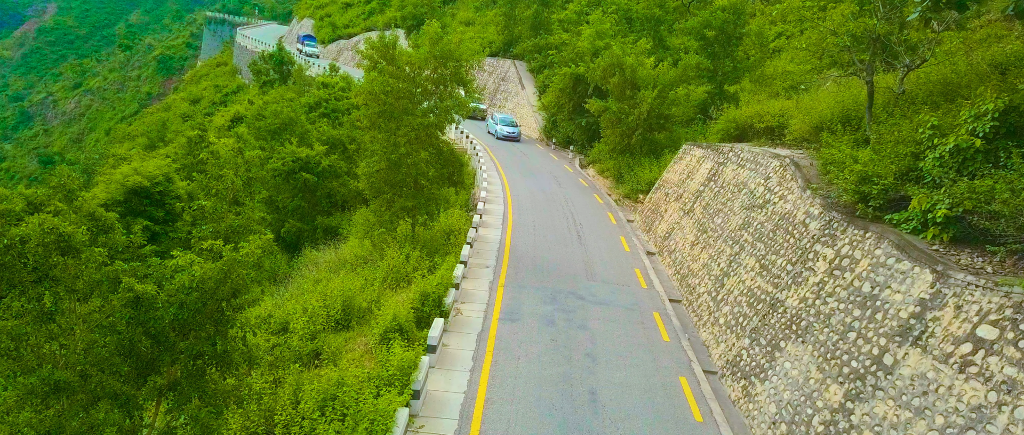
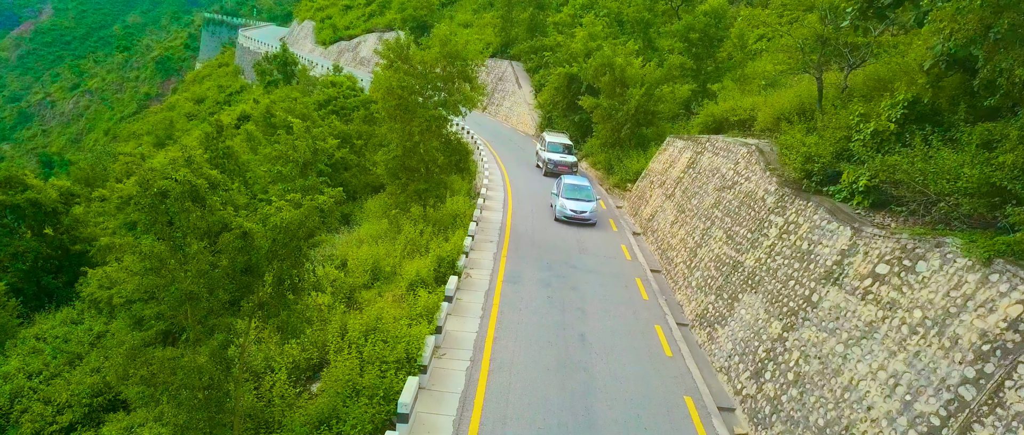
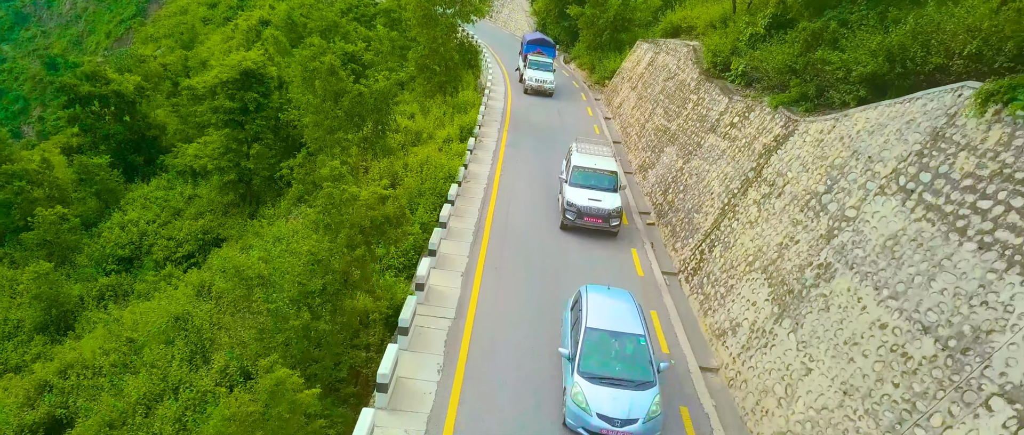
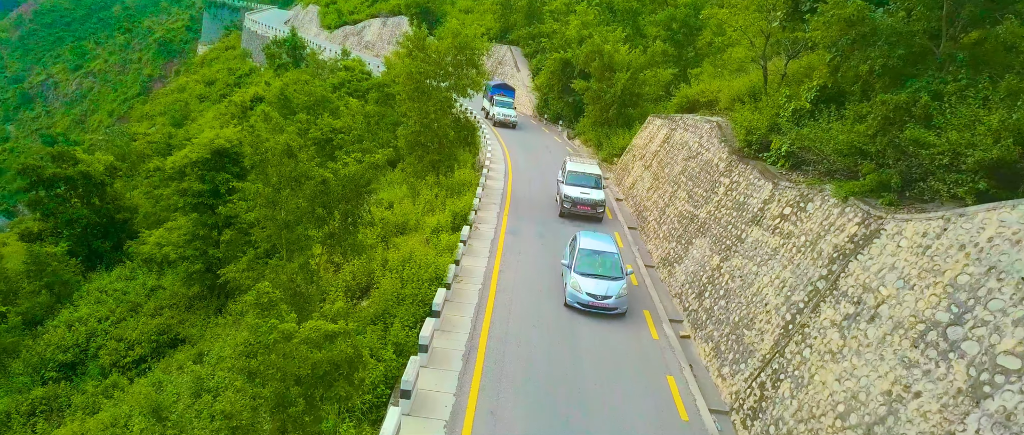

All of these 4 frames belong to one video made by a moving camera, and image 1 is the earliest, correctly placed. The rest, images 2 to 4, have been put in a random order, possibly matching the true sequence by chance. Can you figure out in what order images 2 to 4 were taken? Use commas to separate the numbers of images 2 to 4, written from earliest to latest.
2, 4, 3
